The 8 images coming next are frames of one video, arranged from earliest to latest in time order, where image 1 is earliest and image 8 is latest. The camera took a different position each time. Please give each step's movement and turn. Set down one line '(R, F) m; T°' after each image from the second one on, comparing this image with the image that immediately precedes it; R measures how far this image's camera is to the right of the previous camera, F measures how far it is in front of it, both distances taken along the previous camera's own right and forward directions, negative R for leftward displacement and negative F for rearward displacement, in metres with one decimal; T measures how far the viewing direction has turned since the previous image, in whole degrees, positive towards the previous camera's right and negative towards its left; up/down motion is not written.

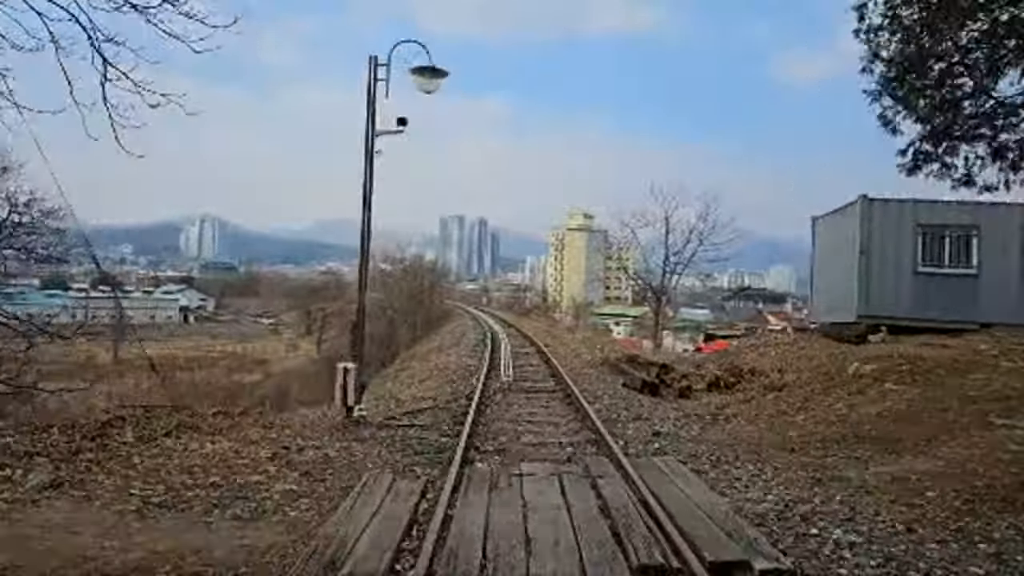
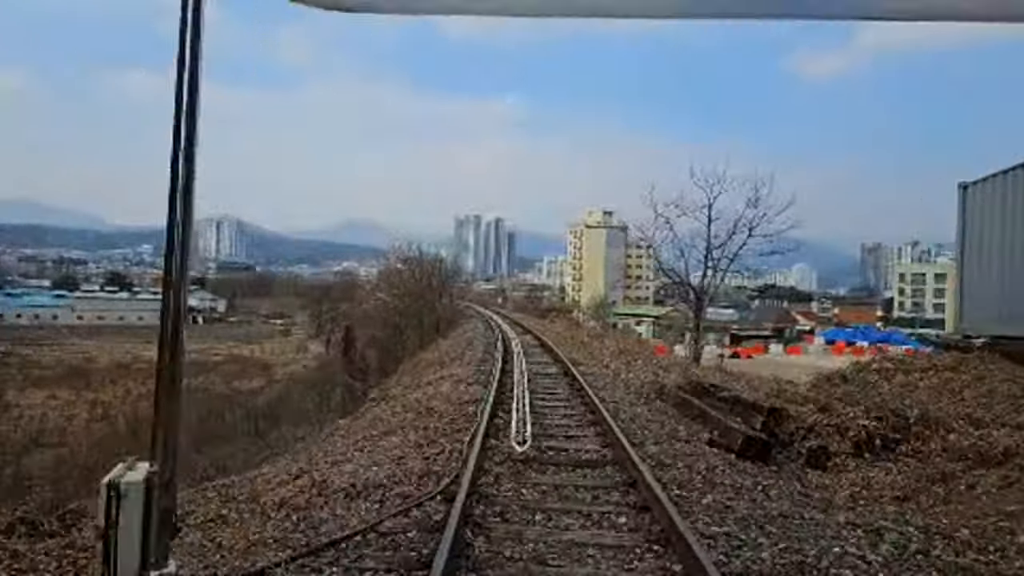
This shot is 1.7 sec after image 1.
(0.0, +4.3) m; -1°
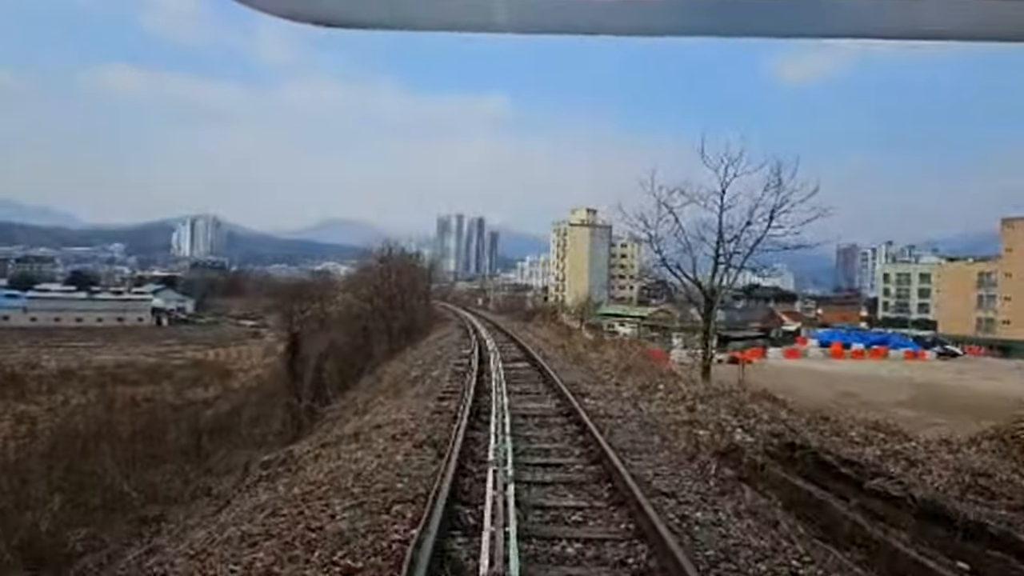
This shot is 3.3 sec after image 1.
(+0.1, +4.2) m; +2°
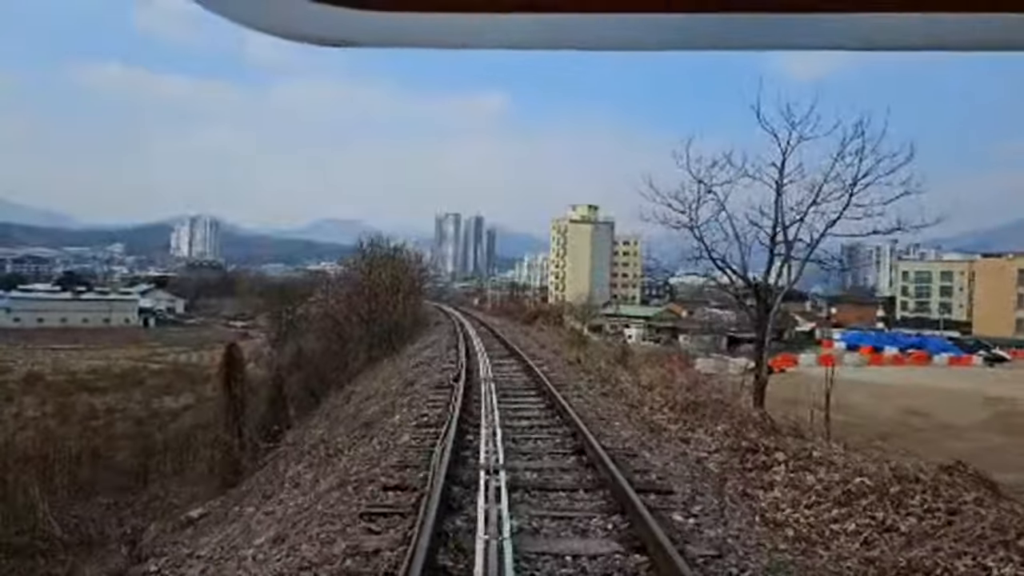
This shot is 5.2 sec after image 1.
(-0.1, +5.0) m; 0°
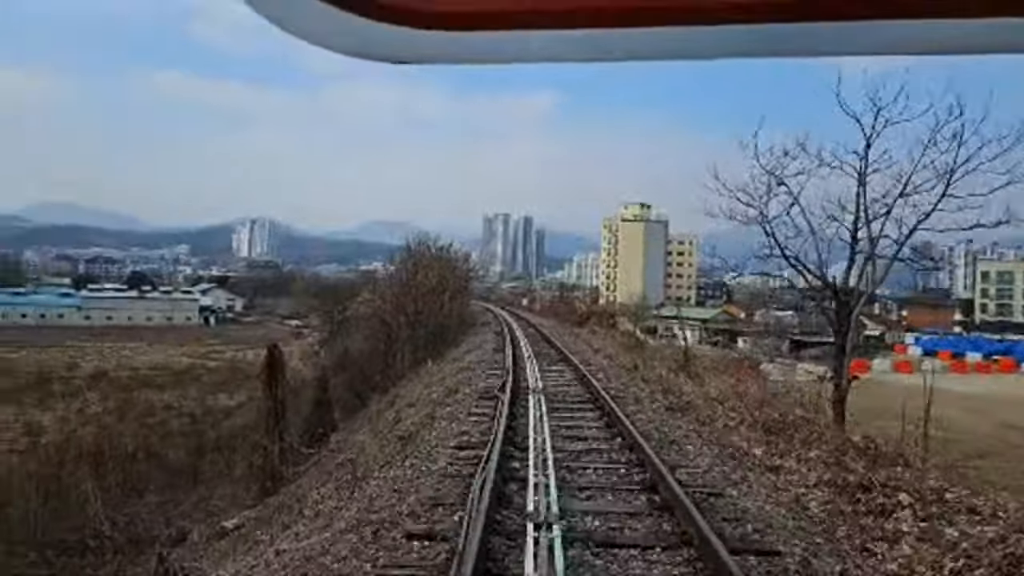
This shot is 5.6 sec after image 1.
(0.0, +1.2) m; -4°
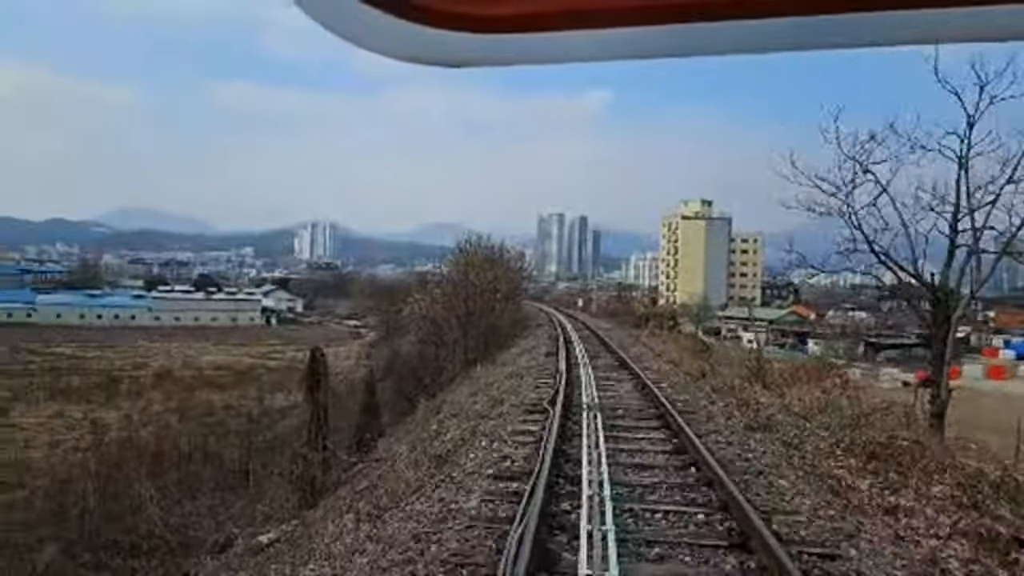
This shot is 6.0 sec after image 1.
(+0.1, +1.2) m; -5°
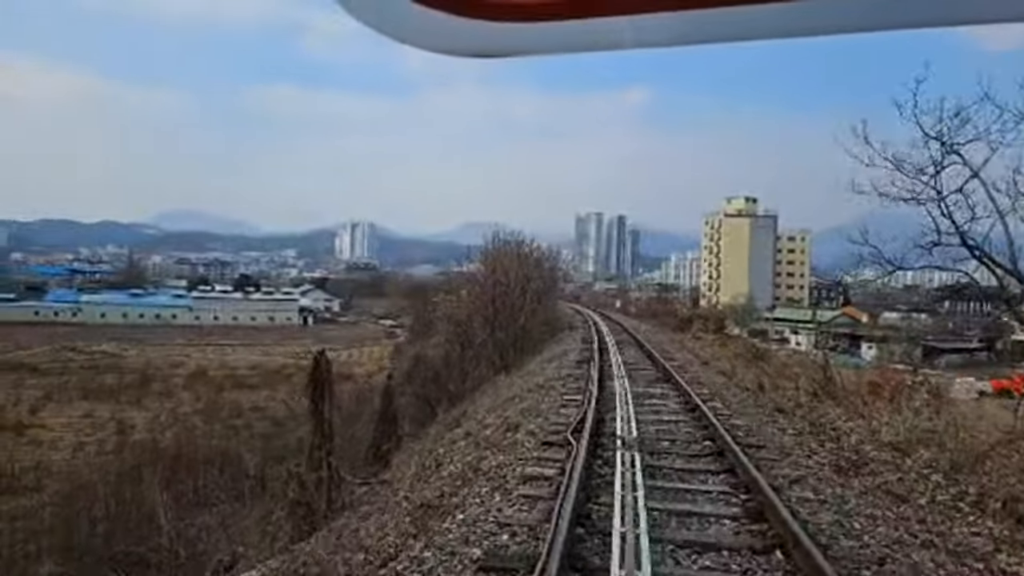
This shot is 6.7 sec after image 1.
(+0.3, +1.9) m; -3°
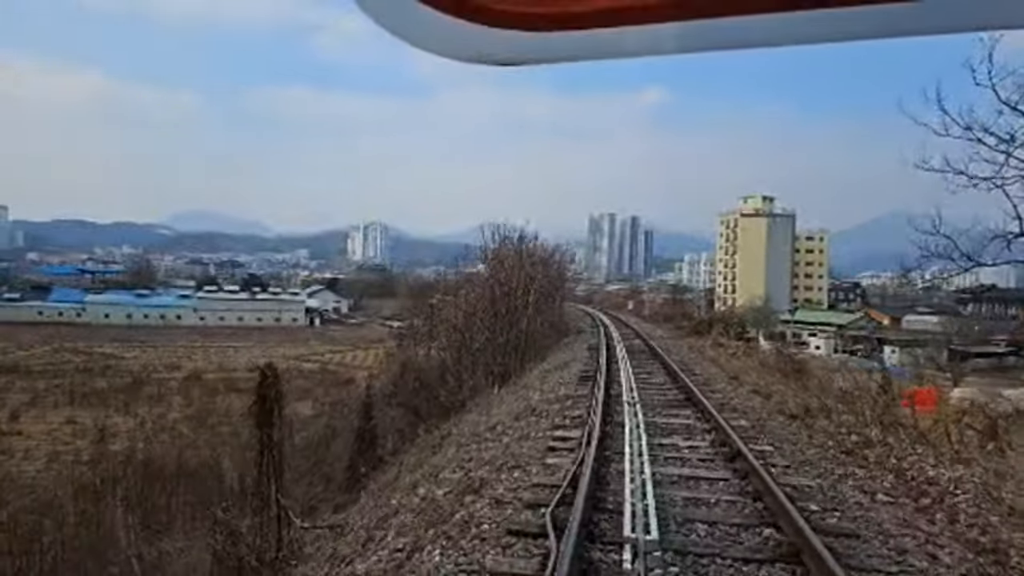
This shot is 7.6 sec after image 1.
(+0.4, +2.5) m; -1°
